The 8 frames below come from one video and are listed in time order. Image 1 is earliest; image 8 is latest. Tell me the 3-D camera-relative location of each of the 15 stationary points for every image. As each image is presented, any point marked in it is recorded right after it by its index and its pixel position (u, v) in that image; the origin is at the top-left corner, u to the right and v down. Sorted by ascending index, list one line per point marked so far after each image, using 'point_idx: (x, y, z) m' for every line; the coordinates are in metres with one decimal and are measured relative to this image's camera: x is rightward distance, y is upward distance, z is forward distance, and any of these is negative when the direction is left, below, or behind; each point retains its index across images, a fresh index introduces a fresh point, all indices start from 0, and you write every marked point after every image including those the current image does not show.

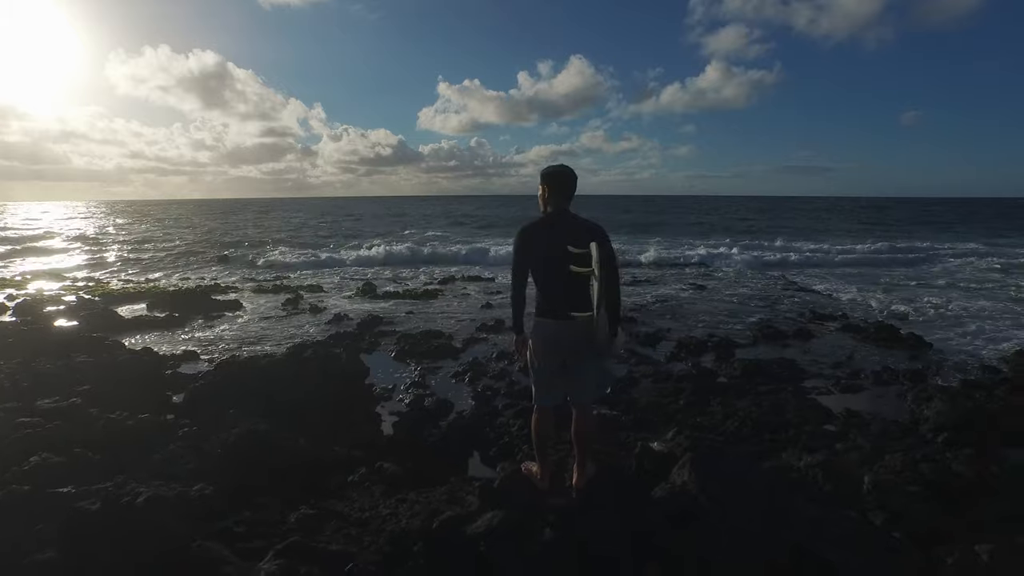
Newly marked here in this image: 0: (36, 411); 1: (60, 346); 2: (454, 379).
0: (-5.0, -1.3, +7.0) m
1: (-7.0, -0.8, +10.5) m
2: (-0.9, -1.3, +10.0) m
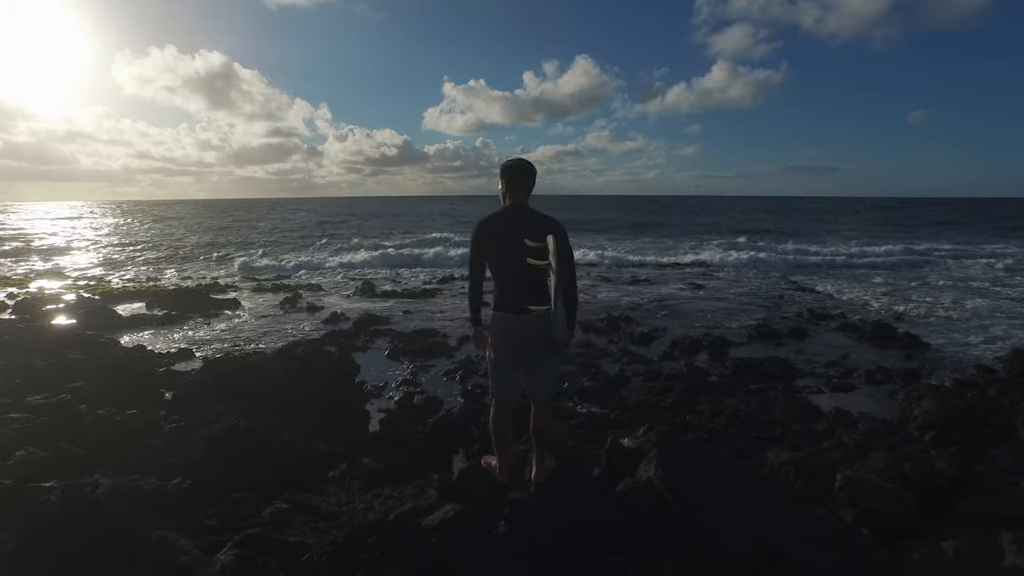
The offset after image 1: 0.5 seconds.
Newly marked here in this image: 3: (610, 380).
0: (-5.1, -1.2, +7.1) m
1: (-7.2, -0.8, +10.6) m
2: (-1.0, -1.3, +10.0) m
3: (+1.4, -1.3, +9.6) m
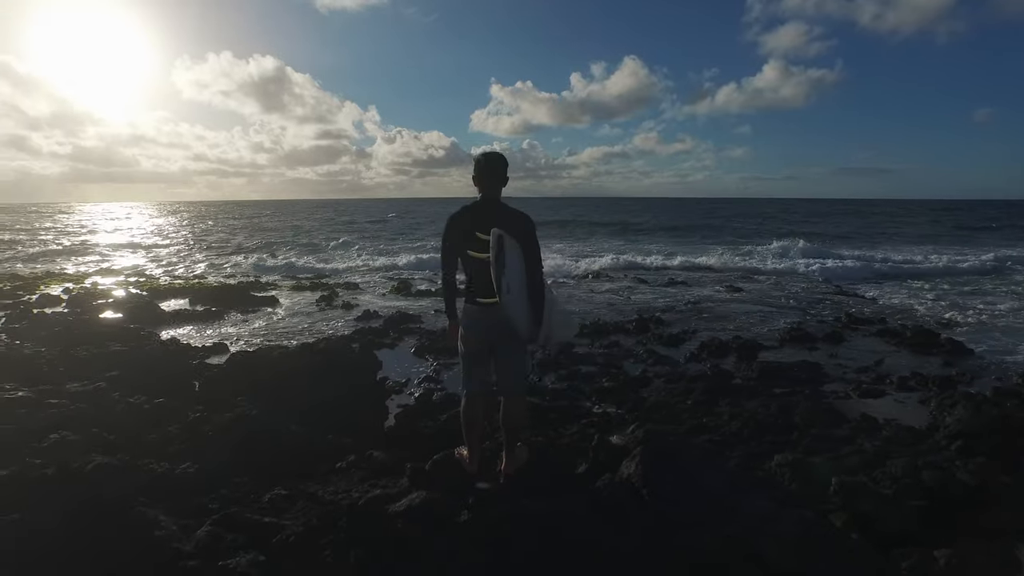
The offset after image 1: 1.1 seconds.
0: (-5.0, -1.2, +7.5) m
1: (-6.8, -0.7, +11.1) m
2: (-0.7, -1.3, +10.1) m
3: (+1.7, -1.3, +9.5) m
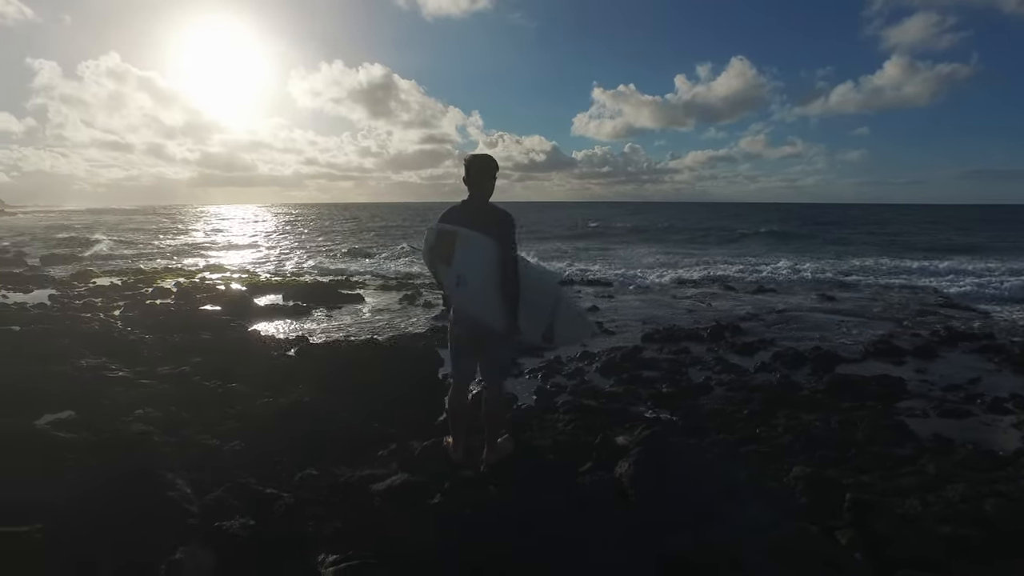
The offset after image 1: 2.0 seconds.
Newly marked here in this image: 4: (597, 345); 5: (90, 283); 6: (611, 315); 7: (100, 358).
0: (-4.4, -1.1, +8.3) m
1: (-5.7, -0.6, +12.1) m
2: (+0.3, -1.3, +10.3) m
3: (+2.5, -1.4, +9.4) m
4: (+1.6, -1.1, +13.0) m
5: (-11.9, +0.1, +19.0) m
6: (+2.5, -0.7, +16.8) m
7: (-5.6, -0.9, +9.1) m
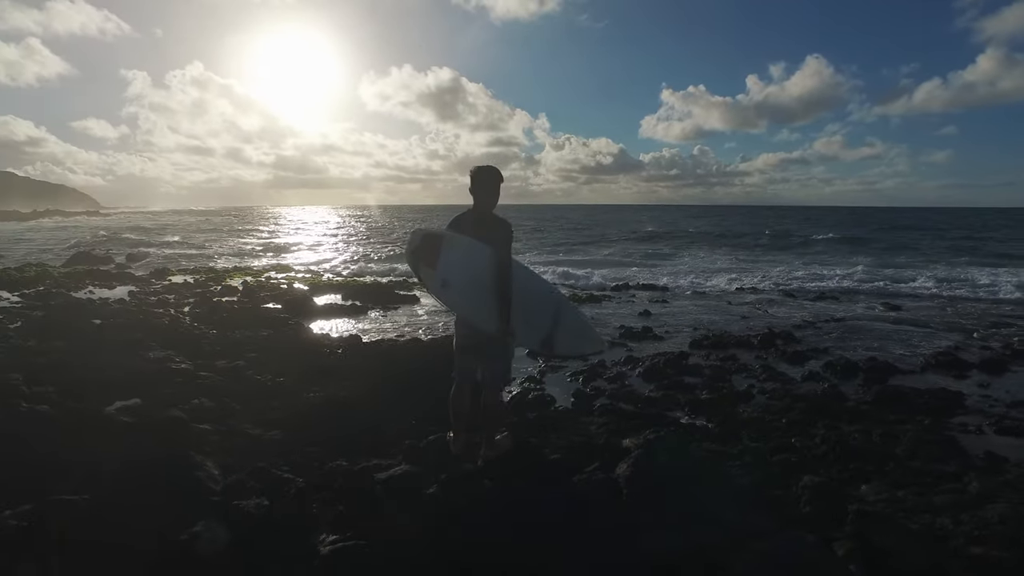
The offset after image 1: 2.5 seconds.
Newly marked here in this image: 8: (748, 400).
0: (-3.9, -1.0, +8.8) m
1: (-4.8, -0.6, +12.8) m
2: (+0.9, -1.3, +10.4) m
3: (+3.0, -1.5, +9.3) m
4: (+2.5, -1.2, +12.9) m
5: (-10.4, +0.2, +20.2) m
6: (+3.7, -0.8, +16.7) m
7: (-5.0, -0.9, +9.8) m
8: (+3.2, -1.5, +9.1) m
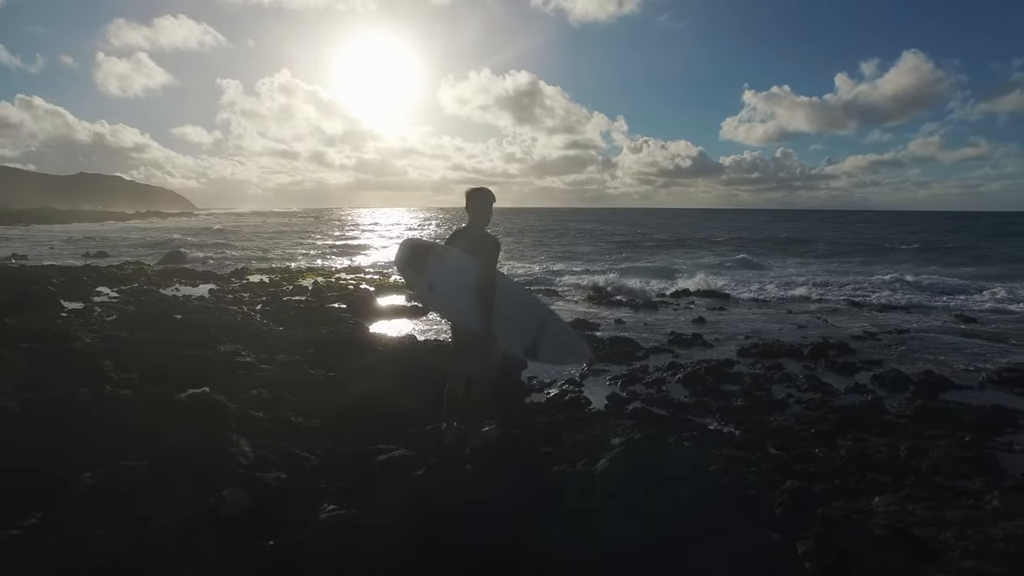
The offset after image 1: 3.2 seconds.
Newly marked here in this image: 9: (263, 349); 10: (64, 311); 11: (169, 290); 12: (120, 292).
0: (-3.4, -1.1, +9.7) m
1: (-3.9, -0.6, +13.7) m
2: (+1.5, -1.5, +10.7) m
3: (+3.5, -1.6, +9.4) m
4: (+3.4, -1.3, +13.0) m
5: (-8.6, +0.3, +21.6) m
6: (+5.0, -1.0, +16.7) m
7: (-4.4, -0.9, +10.7) m
8: (+3.7, -1.6, +9.1) m
9: (-3.9, -1.0, +10.6) m
10: (-9.8, -0.5, +14.8) m
11: (-9.4, -0.1, +18.5) m
12: (-10.3, -0.1, +17.7) m
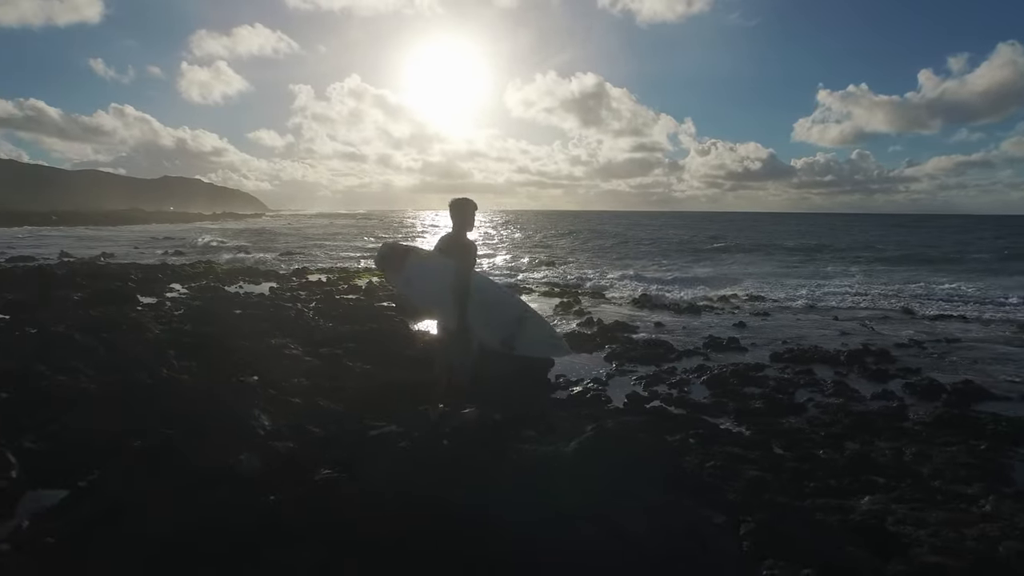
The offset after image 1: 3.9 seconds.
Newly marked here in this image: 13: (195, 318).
0: (-3.0, -1.0, +10.5) m
1: (-3.1, -0.6, +14.5) m
2: (+2.0, -1.5, +11.0) m
3: (+3.9, -1.7, +9.5) m
4: (+4.1, -1.4, +13.2) m
5: (-7.1, +0.3, +22.9) m
6: (+6.0, -1.1, +16.7) m
7: (-3.9, -0.9, +11.6) m
8: (+4.0, -1.7, +9.3) m
9: (-3.4, -0.9, +11.5) m
10: (-8.9, -0.4, +16.2) m
11: (-8.2, 0.0, +19.8) m
12: (-9.2, 0.0, +19.1) m
13: (-6.4, -0.6, +13.7) m
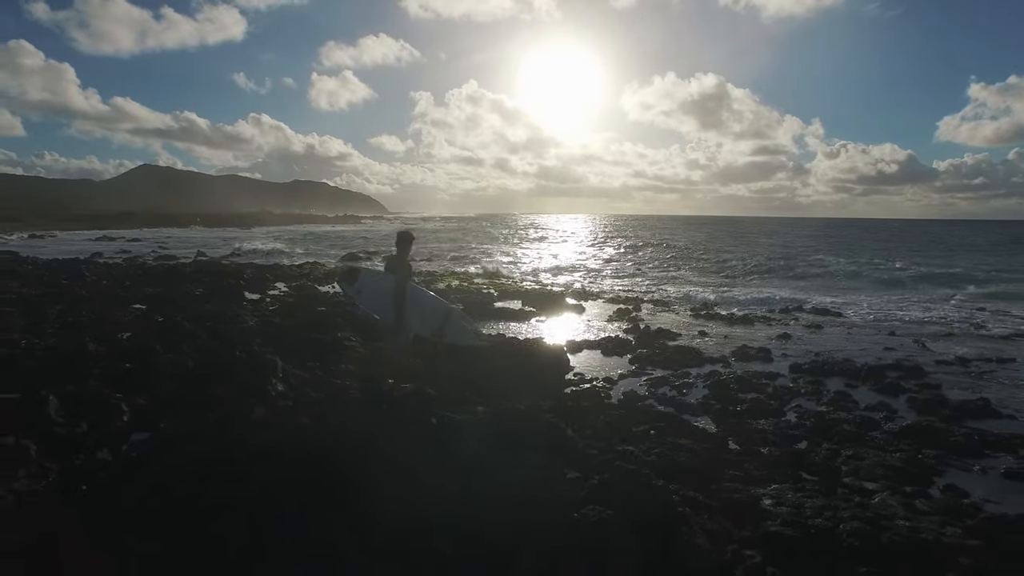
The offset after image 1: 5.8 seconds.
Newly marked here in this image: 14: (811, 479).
0: (-2.6, -1.1, +12.5) m
1: (-2.1, -0.7, +16.5) m
2: (+2.4, -1.7, +12.3) m
3: (+4.0, -1.9, +10.5) m
4: (+4.8, -1.7, +14.1) m
5: (-4.6, +0.3, +25.4) m
6: (+7.3, -1.4, +17.2) m
7: (-3.3, -0.9, +13.8) m
8: (+4.0, -2.0, +10.2) m
9: (-2.9, -1.0, +13.6) m
10: (-7.5, -0.3, +19.1) m
11: (-6.2, 0.0, +22.6) m
12: (-7.3, 0.0, +22.1) m
13: (-5.5, -0.6, +16.3) m
14: (+3.4, -2.1, +7.6) m
